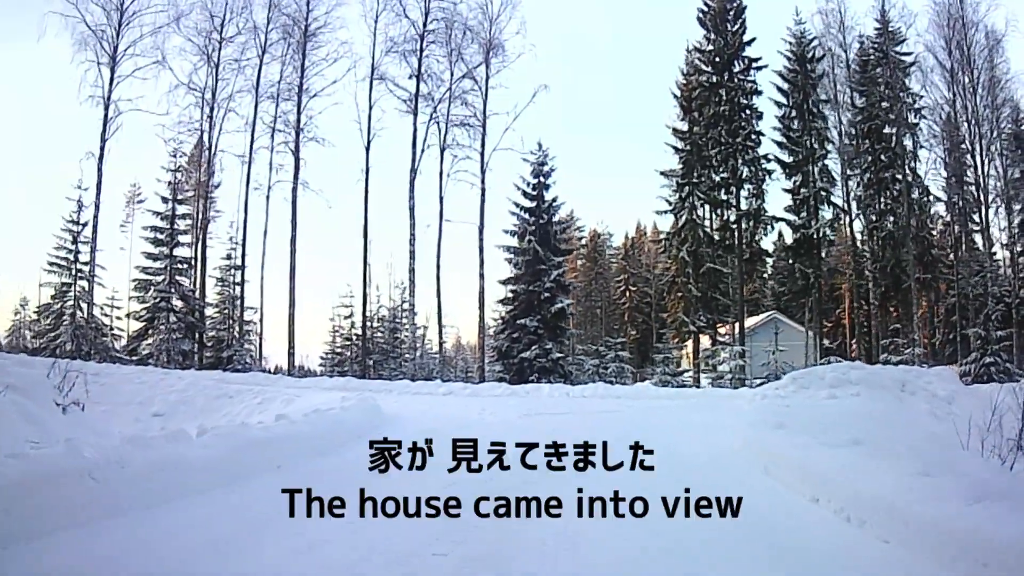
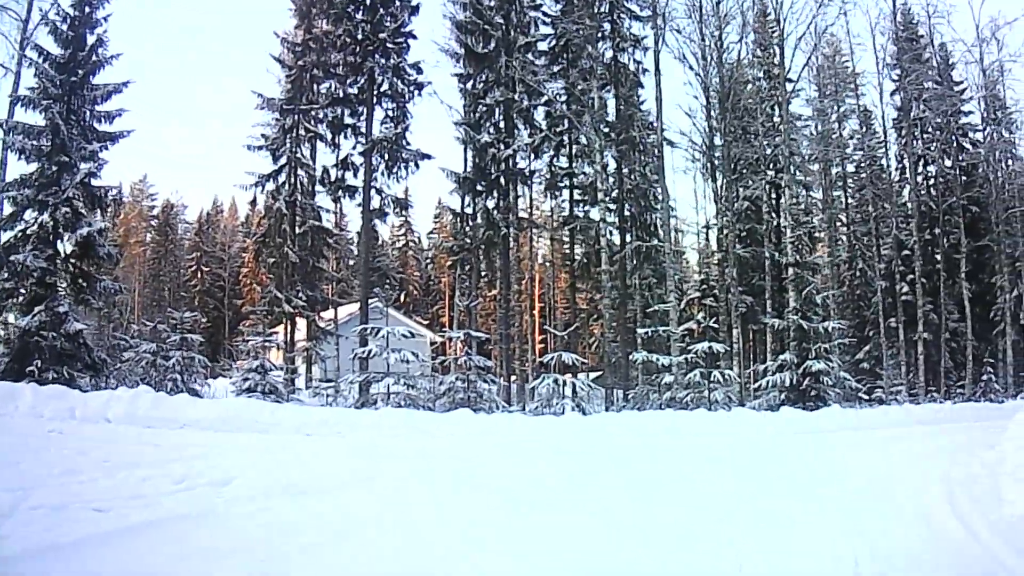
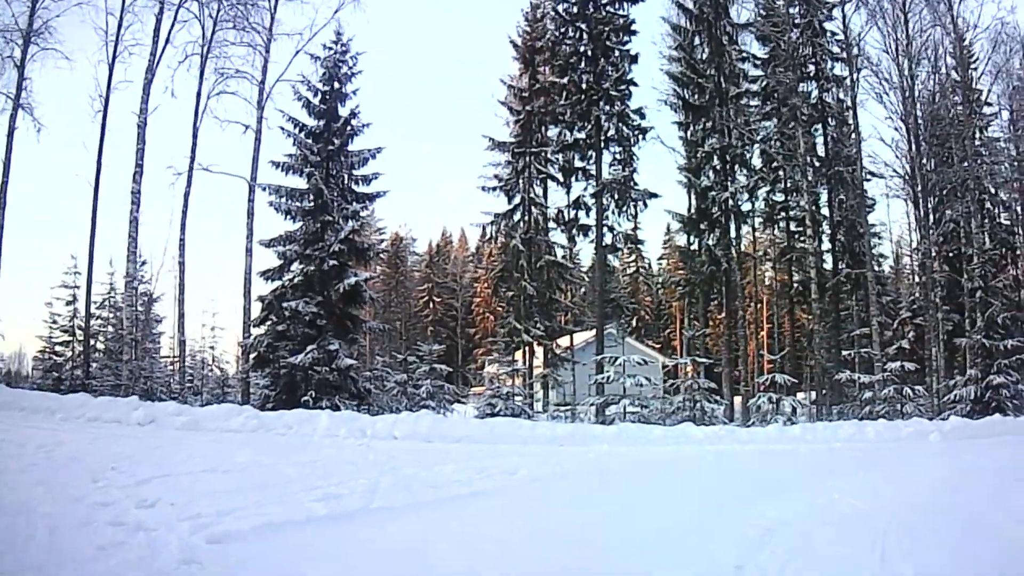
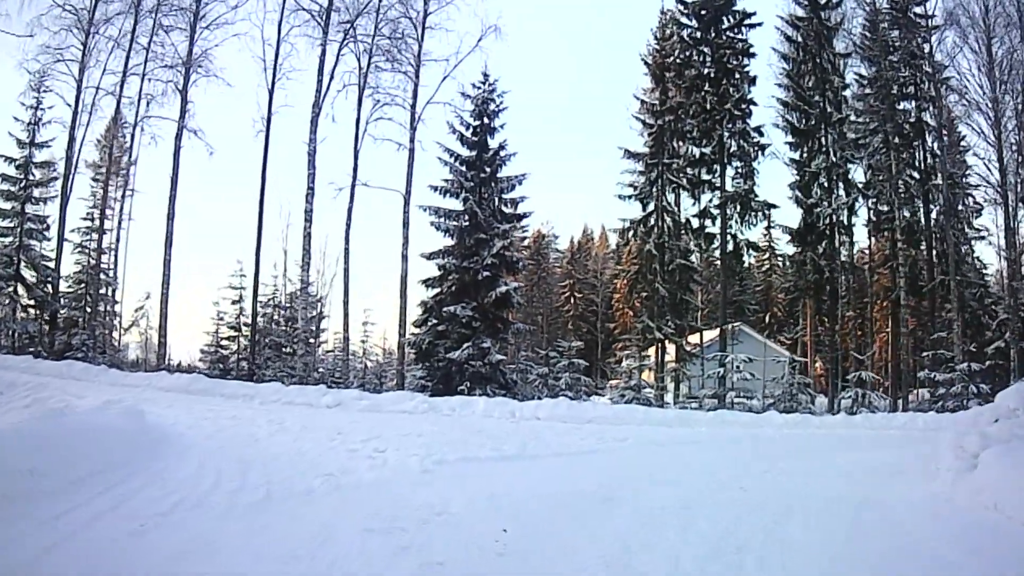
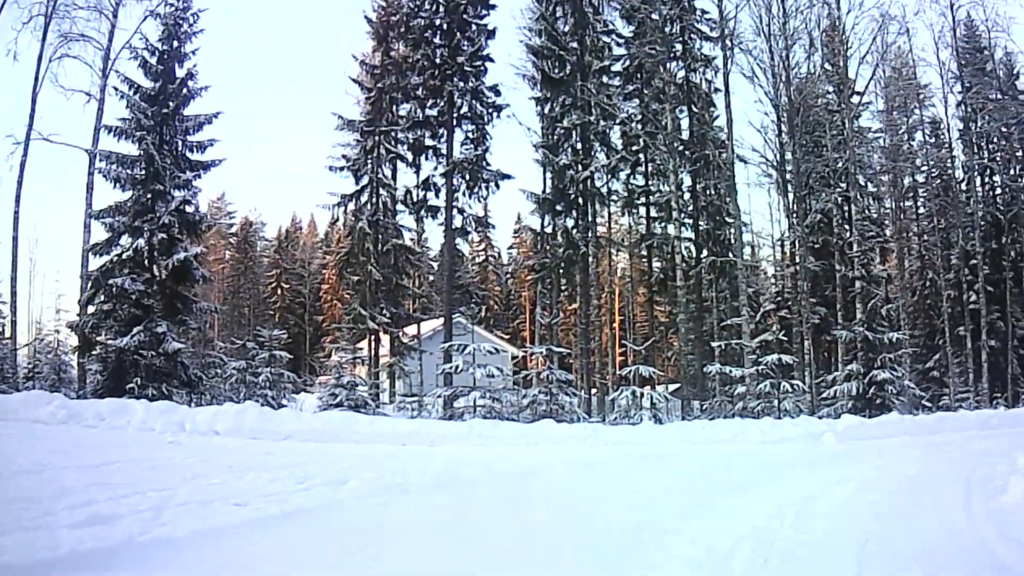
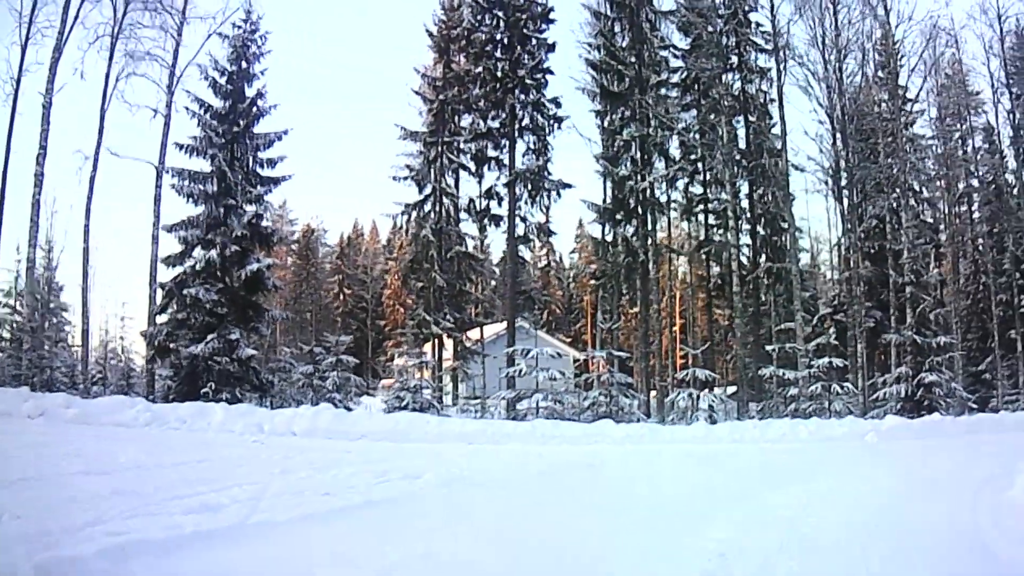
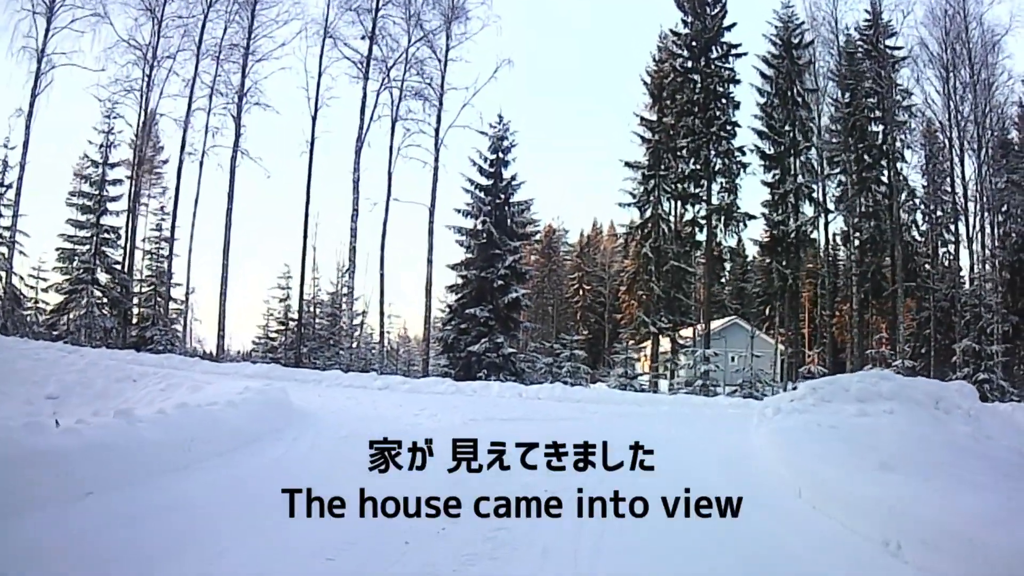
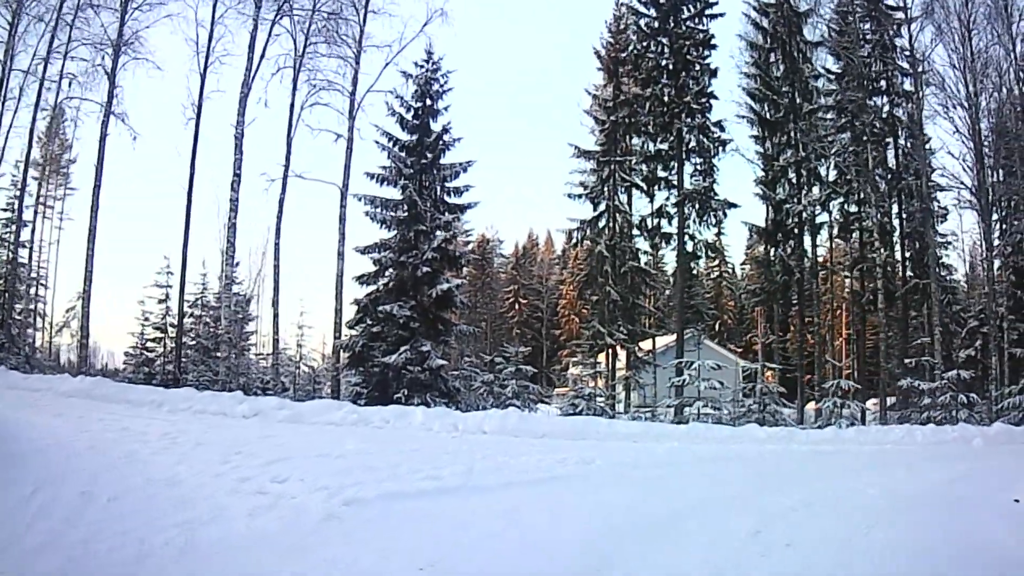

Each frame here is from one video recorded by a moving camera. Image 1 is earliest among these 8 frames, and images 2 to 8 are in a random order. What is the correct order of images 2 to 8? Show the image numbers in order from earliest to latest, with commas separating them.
7, 4, 8, 3, 6, 5, 2
